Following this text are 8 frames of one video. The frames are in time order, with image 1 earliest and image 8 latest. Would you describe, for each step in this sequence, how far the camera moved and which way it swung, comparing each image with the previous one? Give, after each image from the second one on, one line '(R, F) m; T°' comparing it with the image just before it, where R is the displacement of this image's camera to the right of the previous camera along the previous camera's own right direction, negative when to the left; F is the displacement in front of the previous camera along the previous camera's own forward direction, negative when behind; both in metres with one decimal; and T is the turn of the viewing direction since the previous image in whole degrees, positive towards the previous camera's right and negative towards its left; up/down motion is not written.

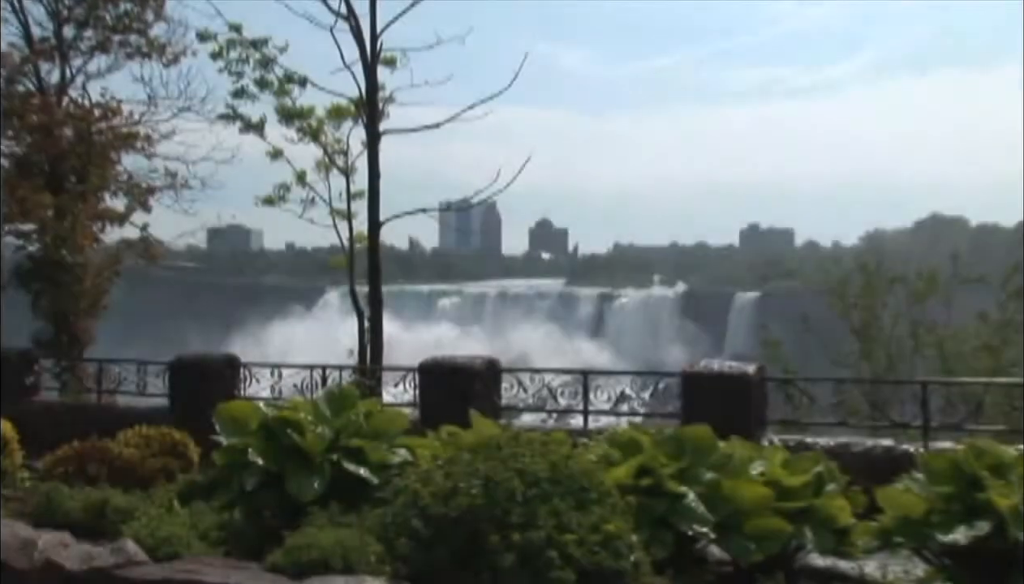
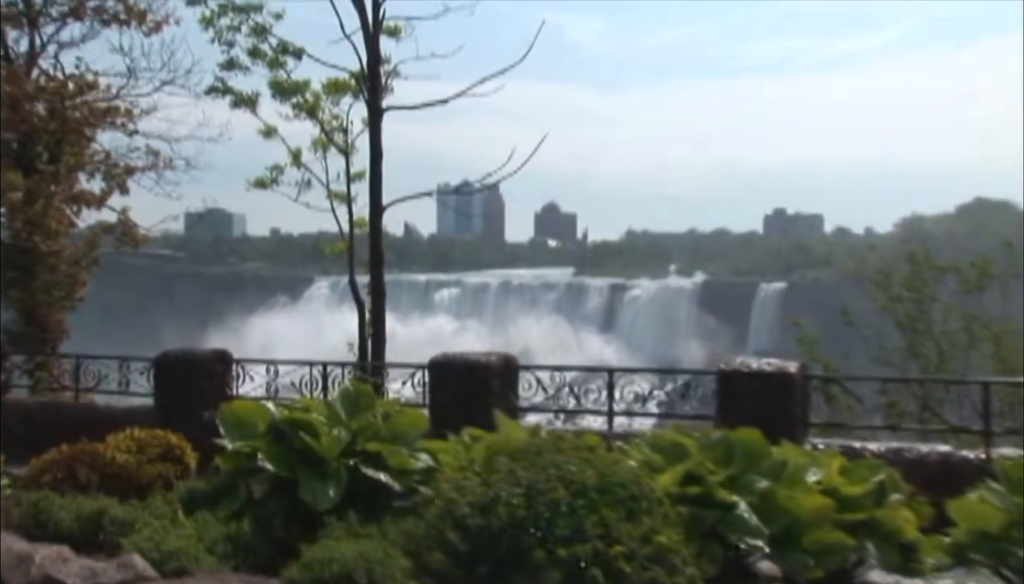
(-0.5, +1.0) m; +2°
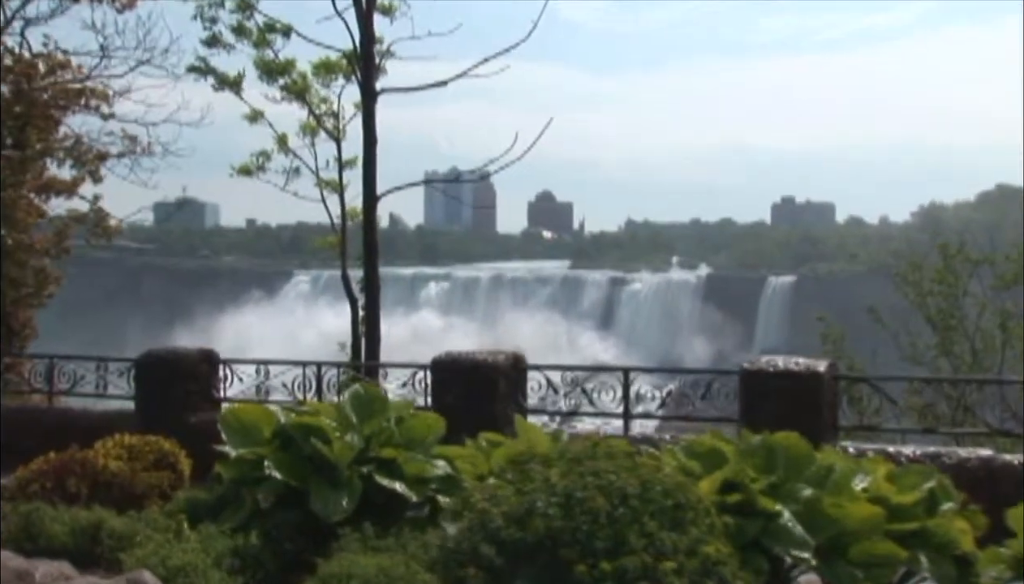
(-0.4, +0.8) m; +2°
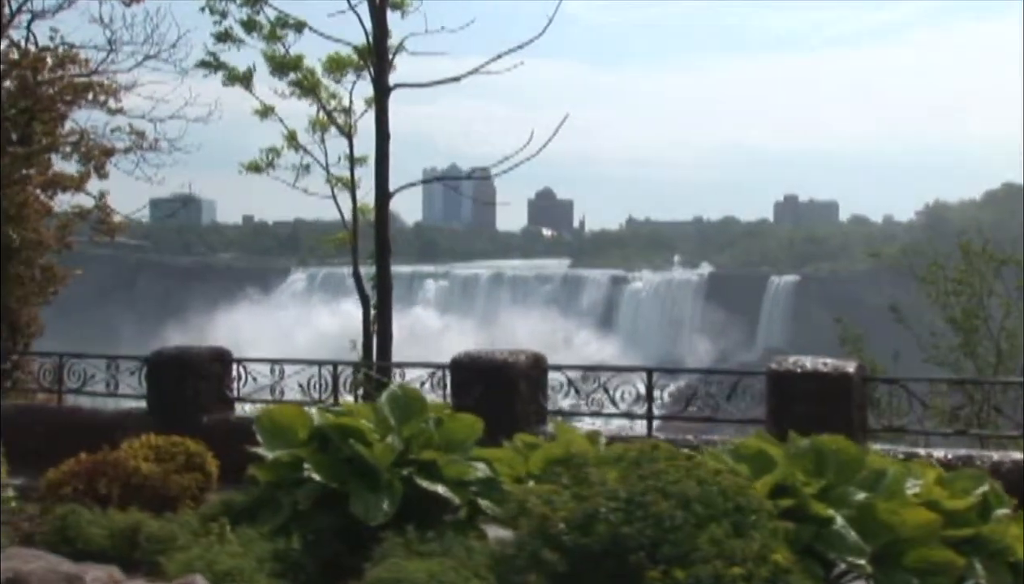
(-0.5, +0.1) m; +2°
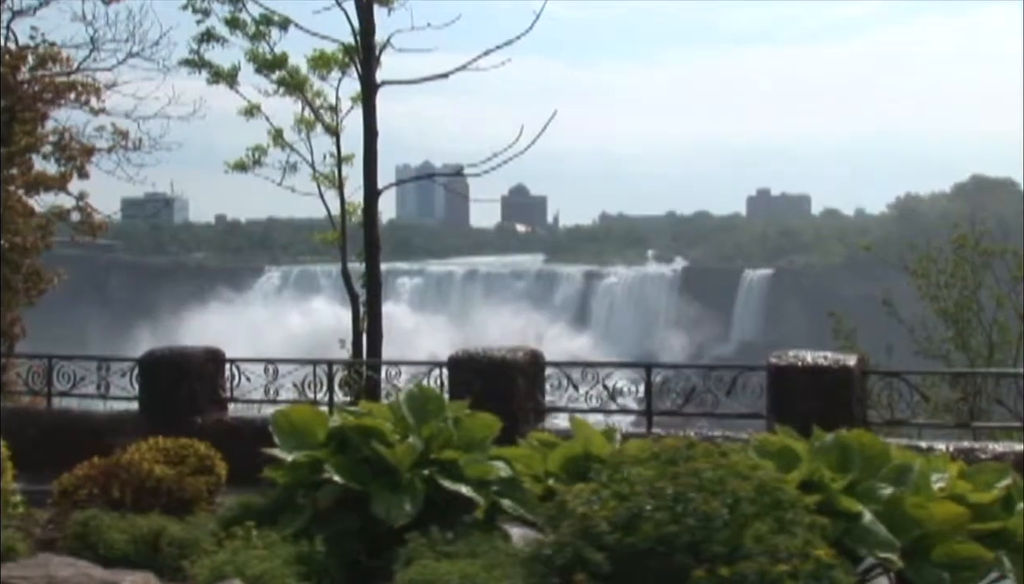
(-0.5, 0.0) m; +3°
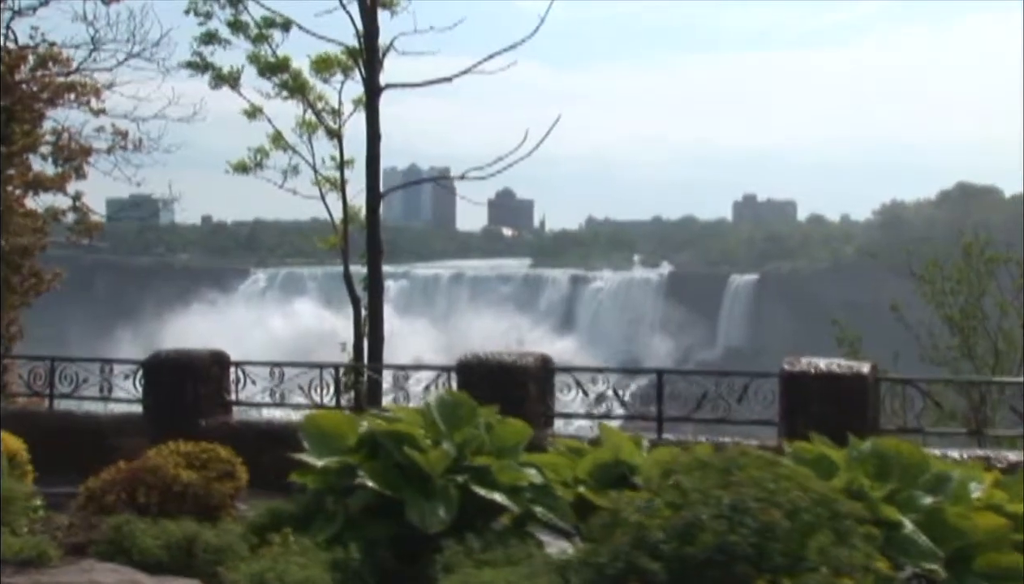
(-0.6, 0.0) m; +3°
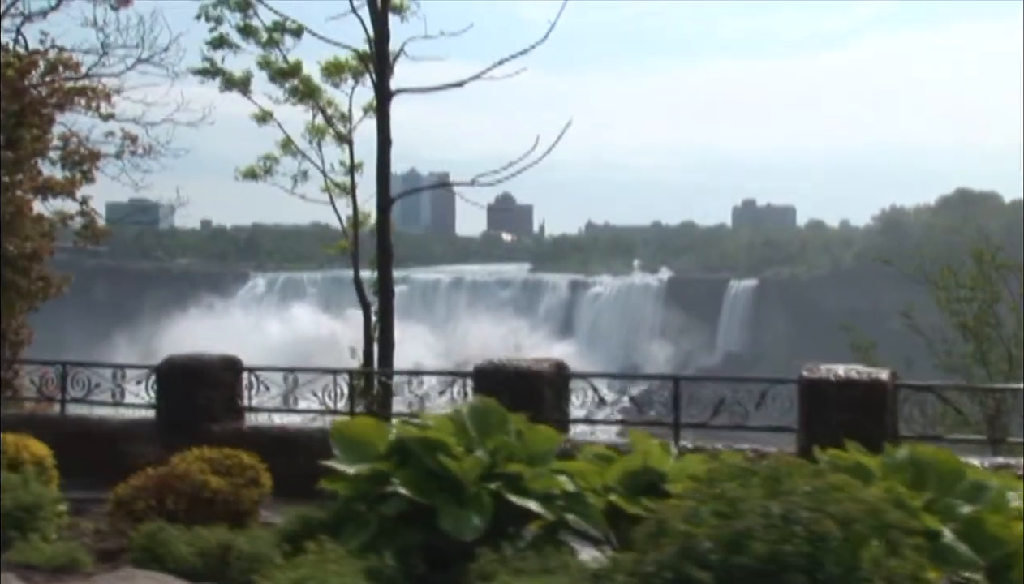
(-0.4, 0.0) m; +1°
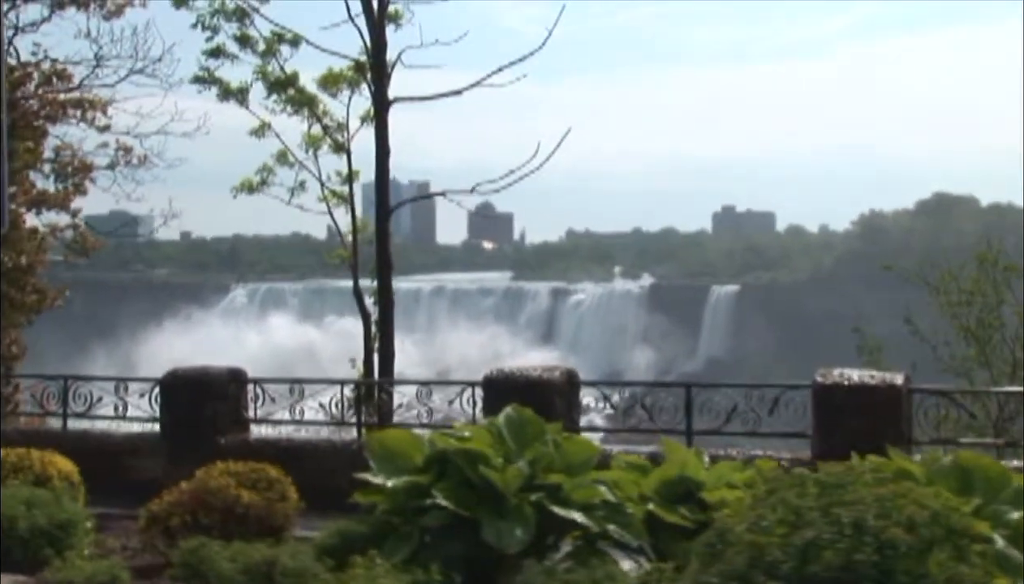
(-0.6, +0.1) m; +3°
